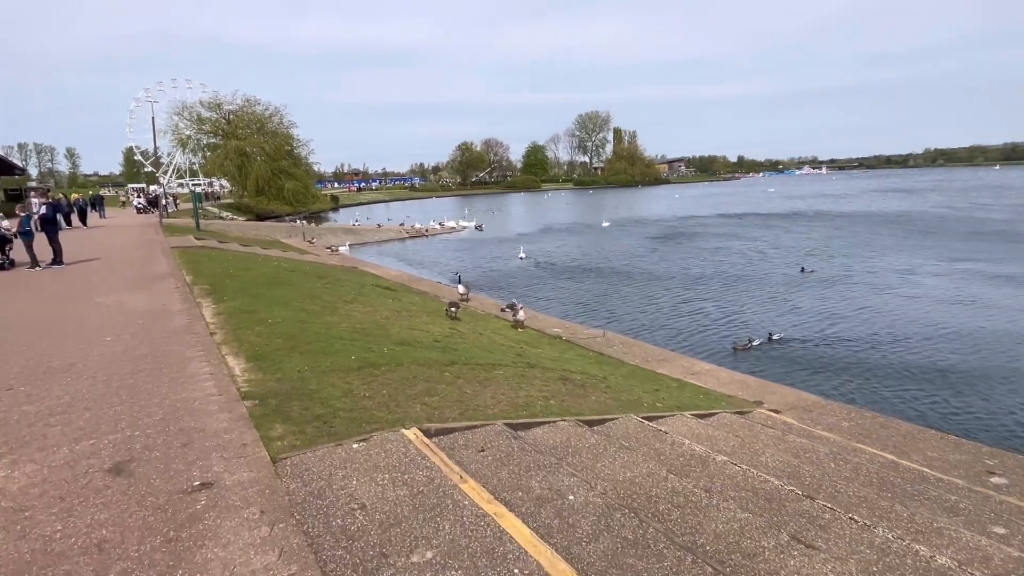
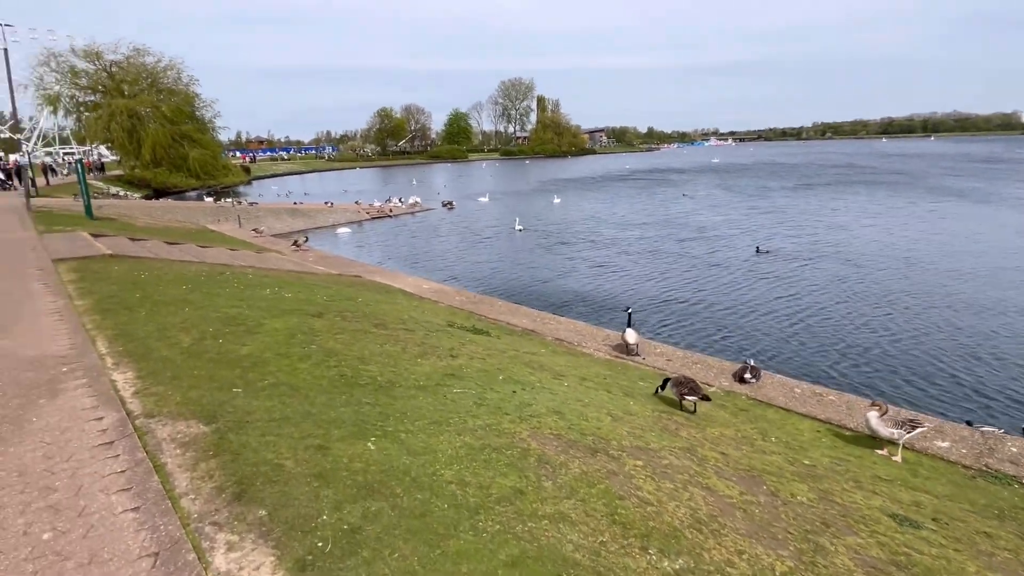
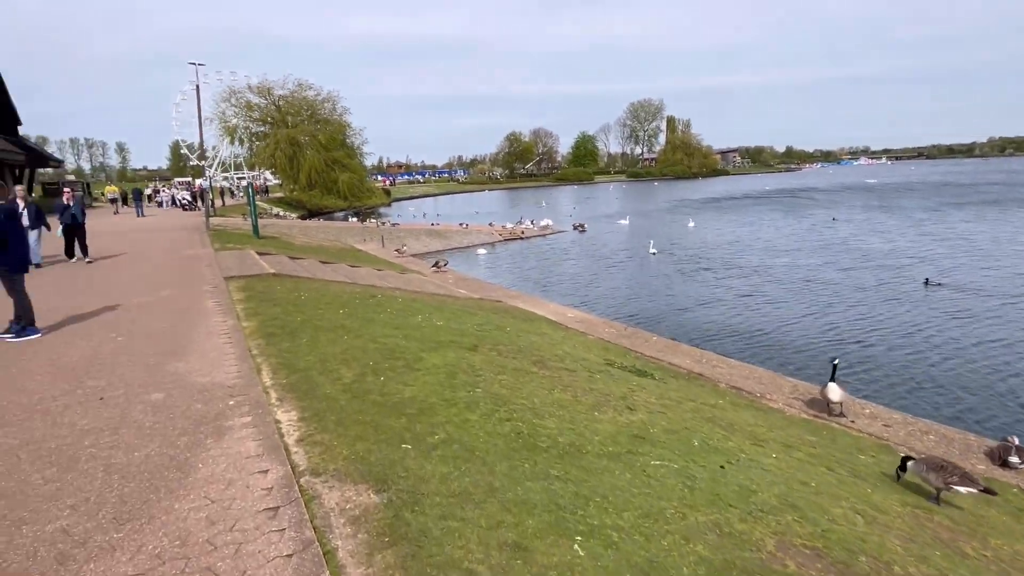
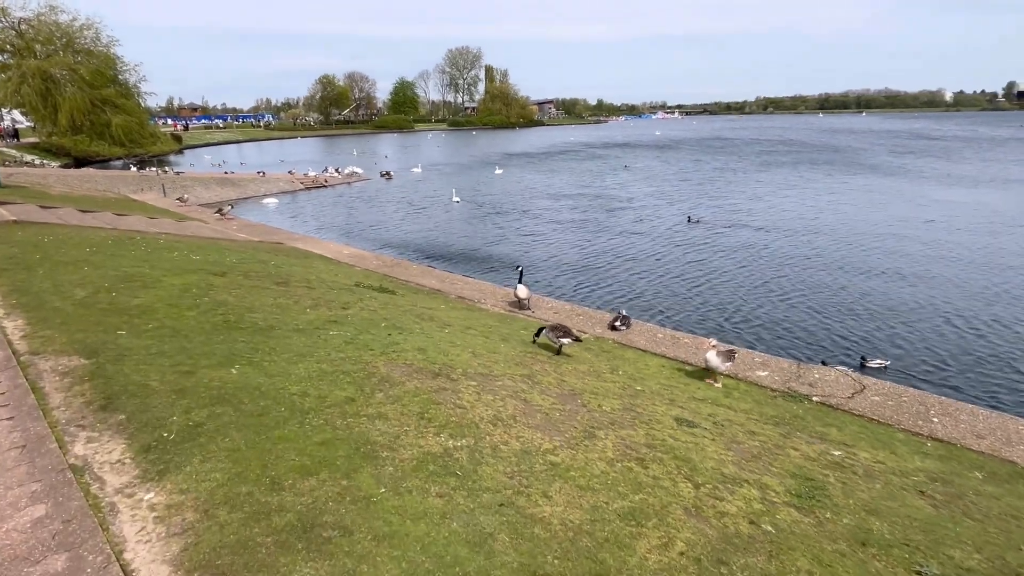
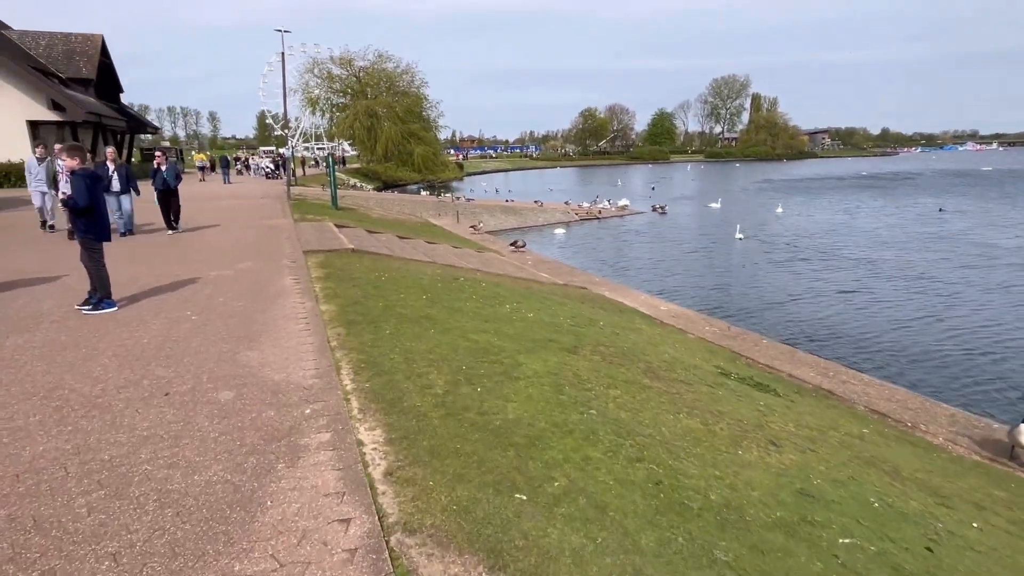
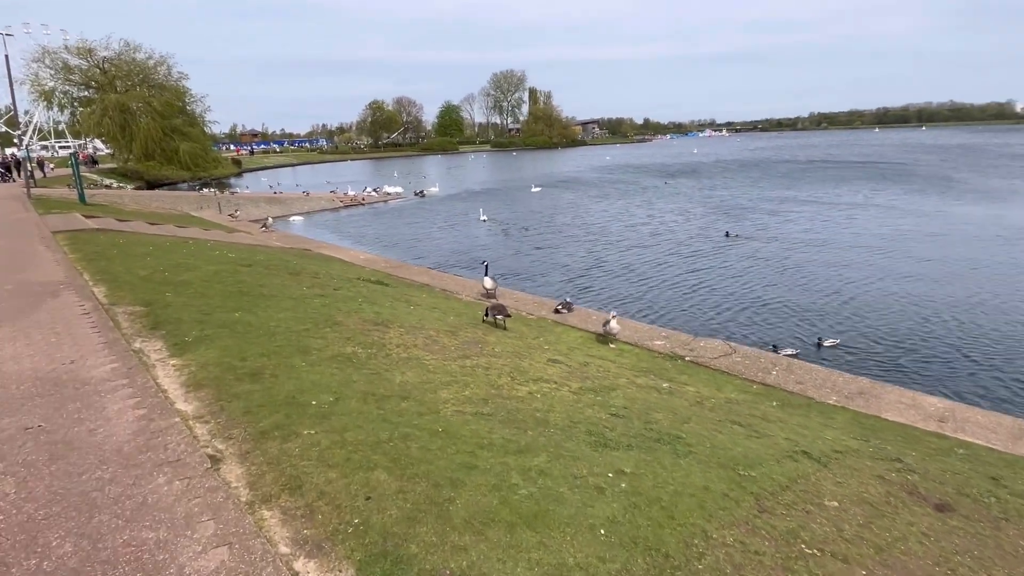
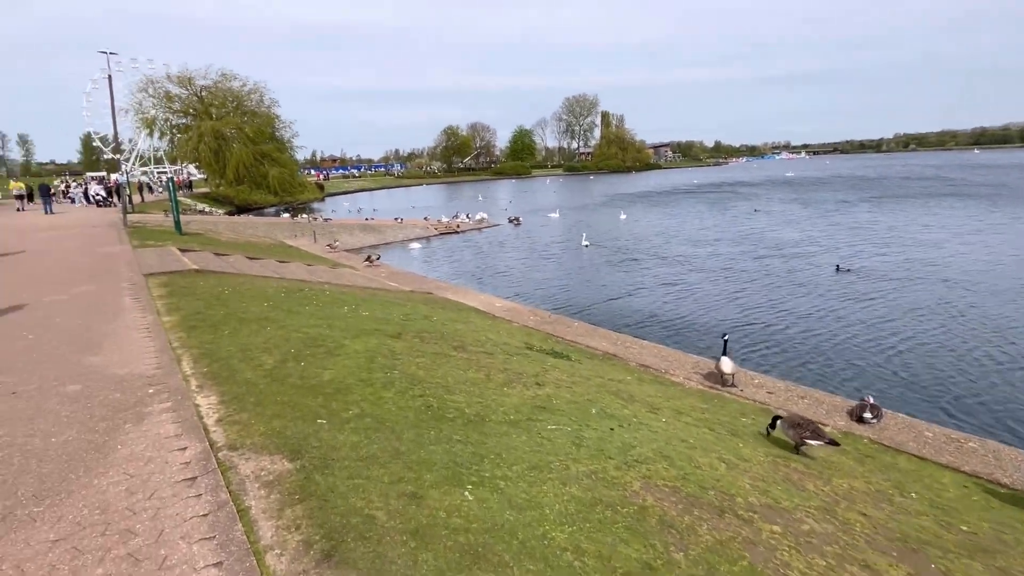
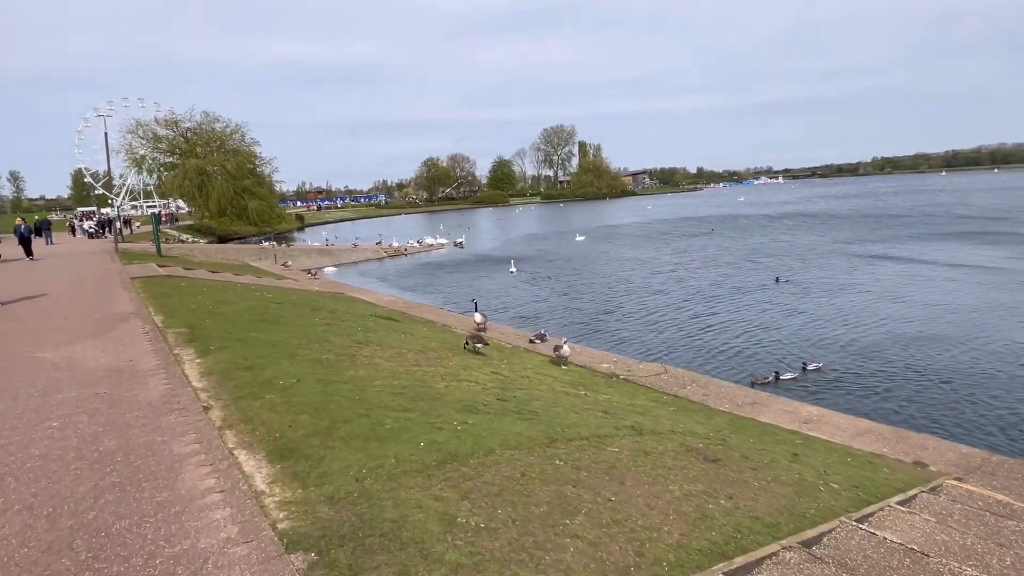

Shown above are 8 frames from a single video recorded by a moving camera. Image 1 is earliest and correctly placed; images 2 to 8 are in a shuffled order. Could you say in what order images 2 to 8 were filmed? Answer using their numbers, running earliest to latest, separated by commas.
8, 6, 4, 2, 7, 3, 5
